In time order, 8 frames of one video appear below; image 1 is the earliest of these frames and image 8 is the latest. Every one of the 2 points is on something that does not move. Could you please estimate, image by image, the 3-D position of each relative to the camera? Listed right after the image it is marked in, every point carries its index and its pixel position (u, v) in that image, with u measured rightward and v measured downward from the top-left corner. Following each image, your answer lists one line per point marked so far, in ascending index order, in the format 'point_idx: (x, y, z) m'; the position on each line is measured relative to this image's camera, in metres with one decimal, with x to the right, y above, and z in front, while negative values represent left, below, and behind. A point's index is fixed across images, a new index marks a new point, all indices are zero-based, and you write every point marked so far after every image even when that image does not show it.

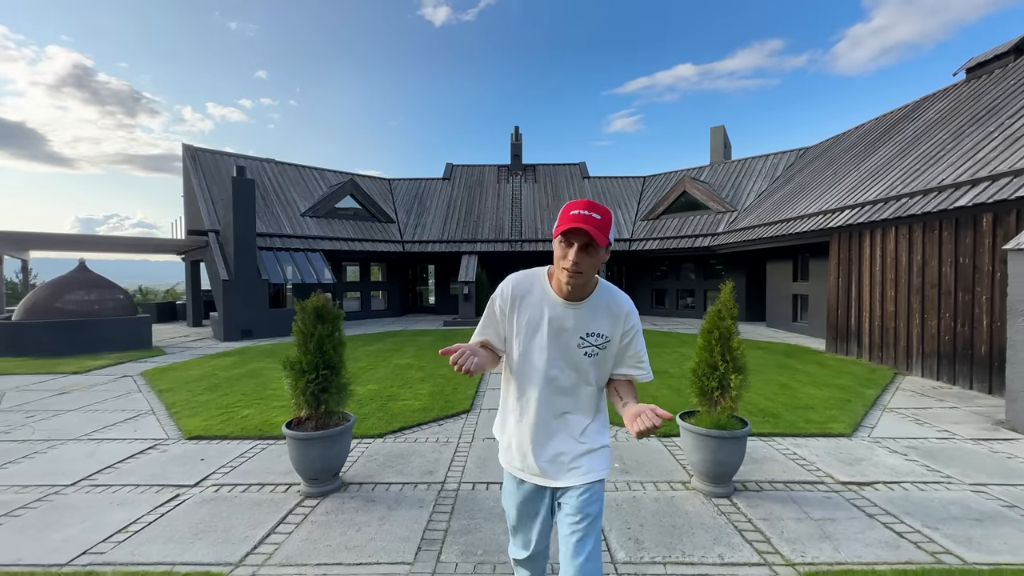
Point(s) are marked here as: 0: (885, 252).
0: (+8.4, +0.8, +10.1) m
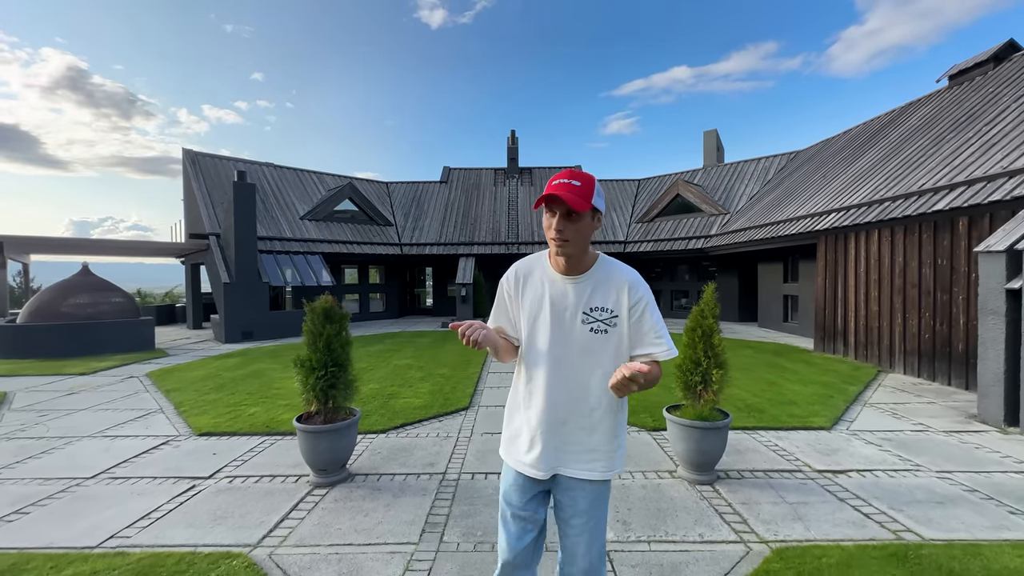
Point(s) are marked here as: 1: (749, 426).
0: (+8.3, +0.8, +10.5) m
1: (+3.2, -1.9, +6.1) m
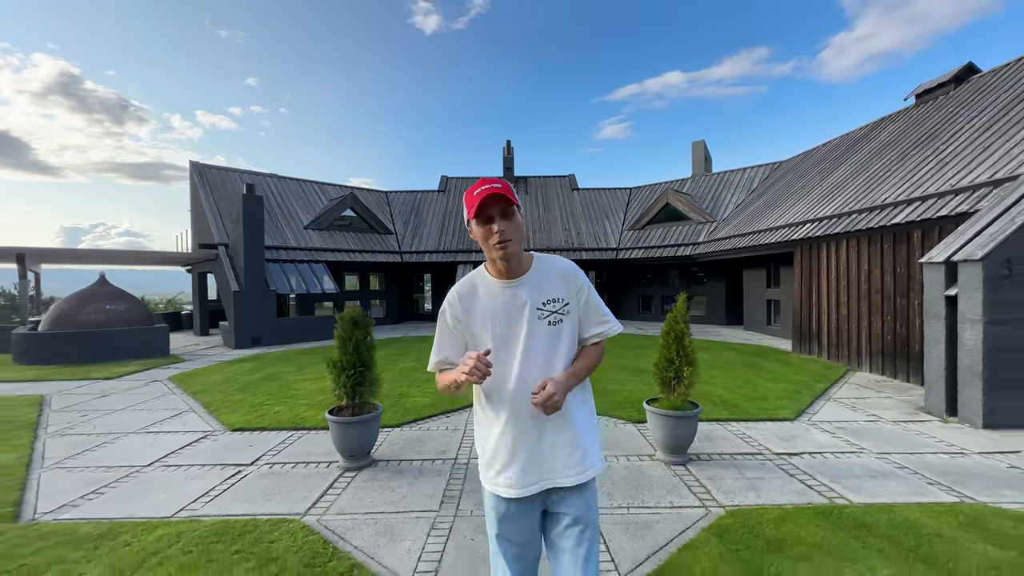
0: (+8.2, +0.7, +11.4) m
1: (+3.2, -2.0, +6.9) m
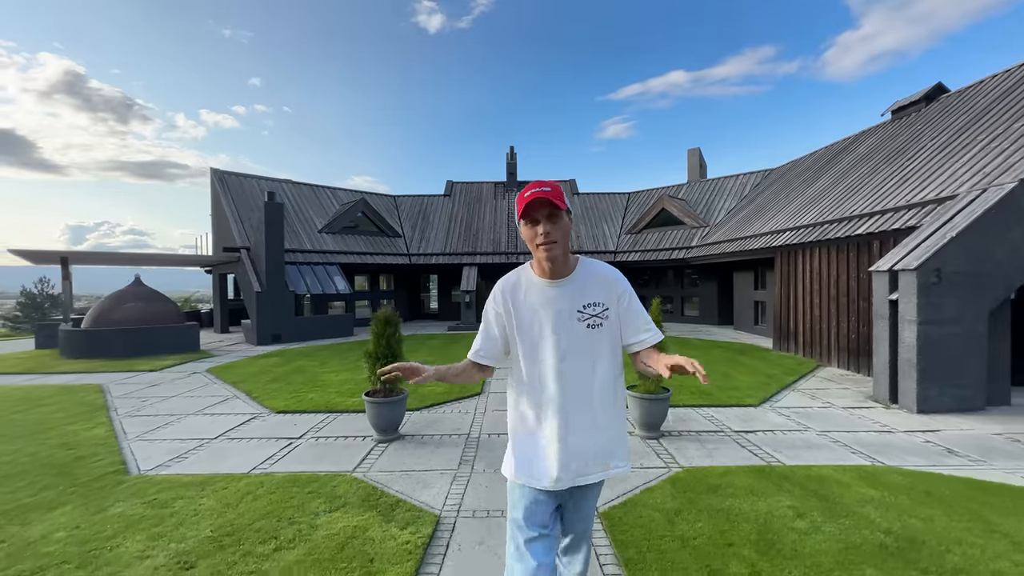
0: (+8.3, +0.6, +12.5) m
1: (+3.3, -2.1, +8.1) m
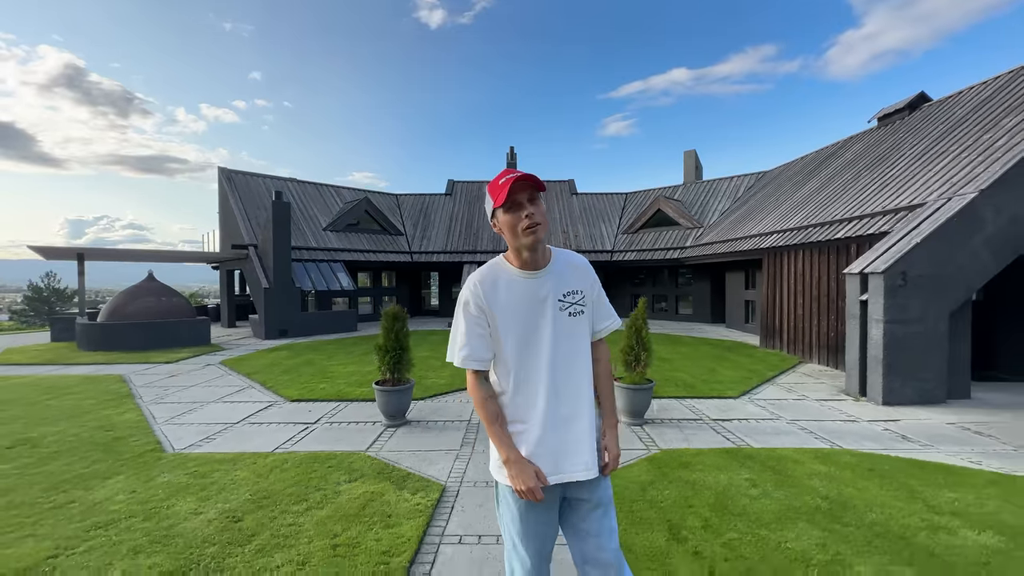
0: (+8.3, +0.6, +13.1) m
1: (+3.2, -2.1, +8.7) m
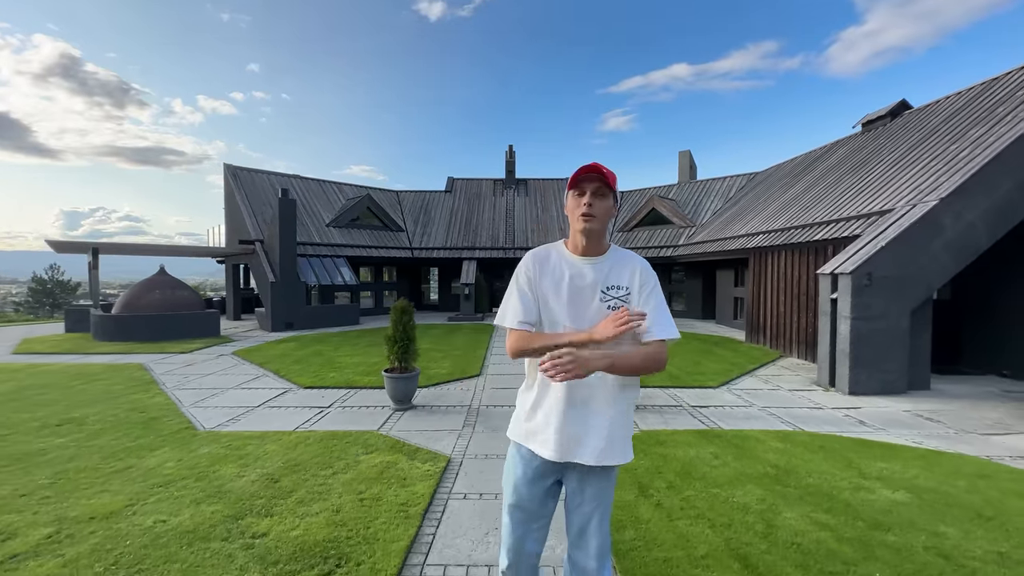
0: (+8.2, +0.6, +13.9) m
1: (+3.2, -2.0, +9.5) m
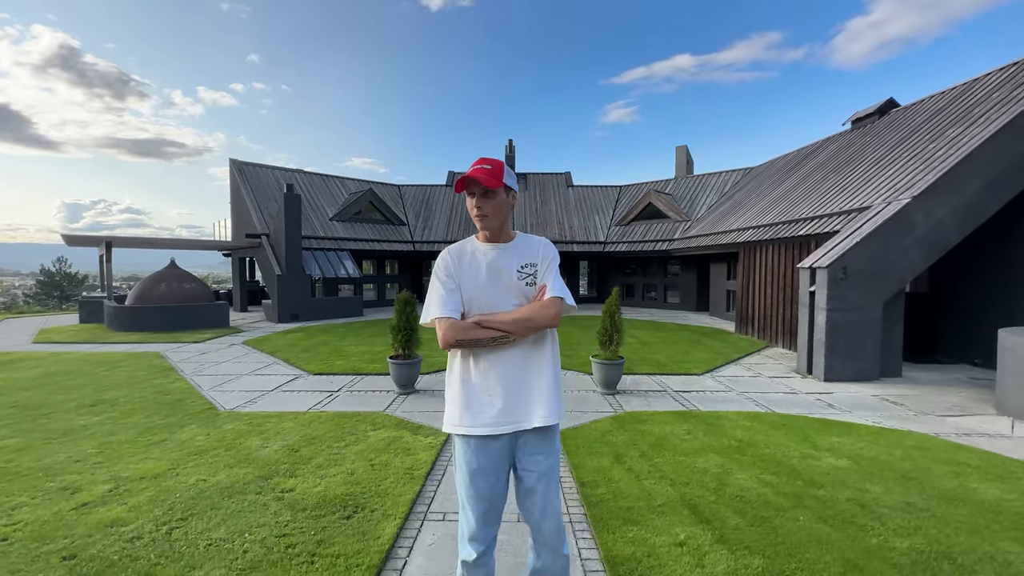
0: (+8.2, +0.8, +14.4) m
1: (+3.1, -1.9, +10.1) m
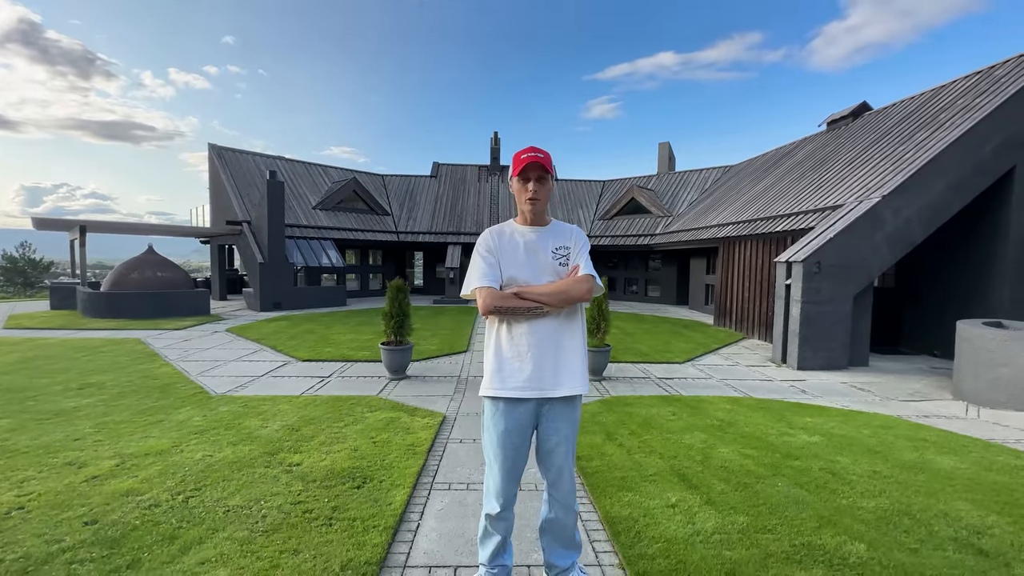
0: (+7.7, +1.0, +15.0) m
1: (+2.8, -1.7, +10.4) m
